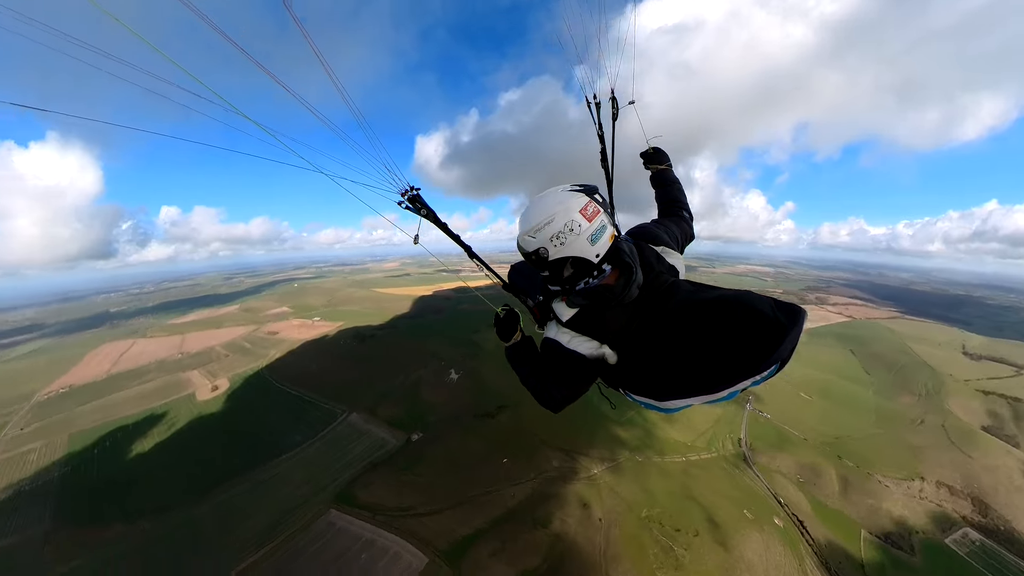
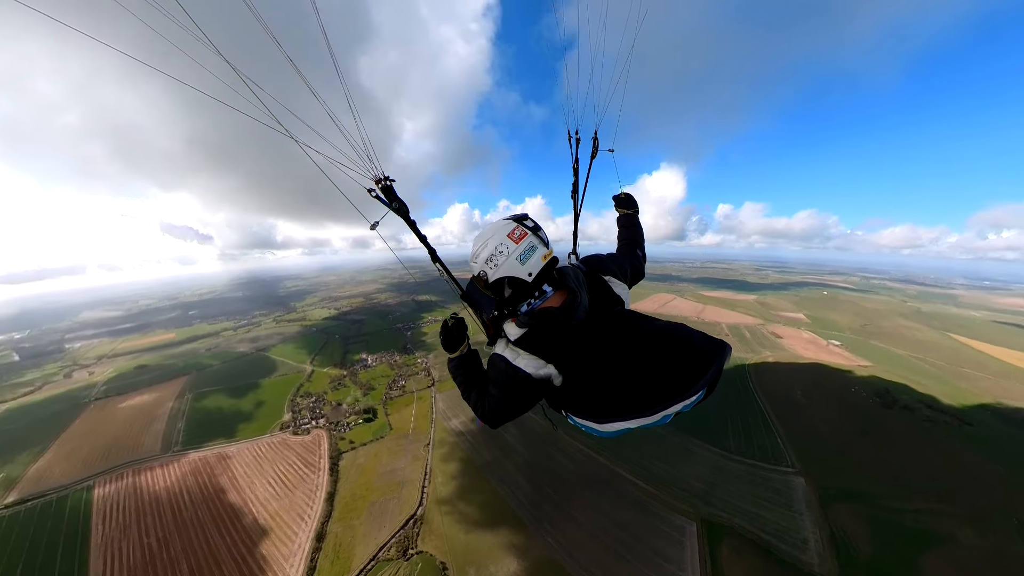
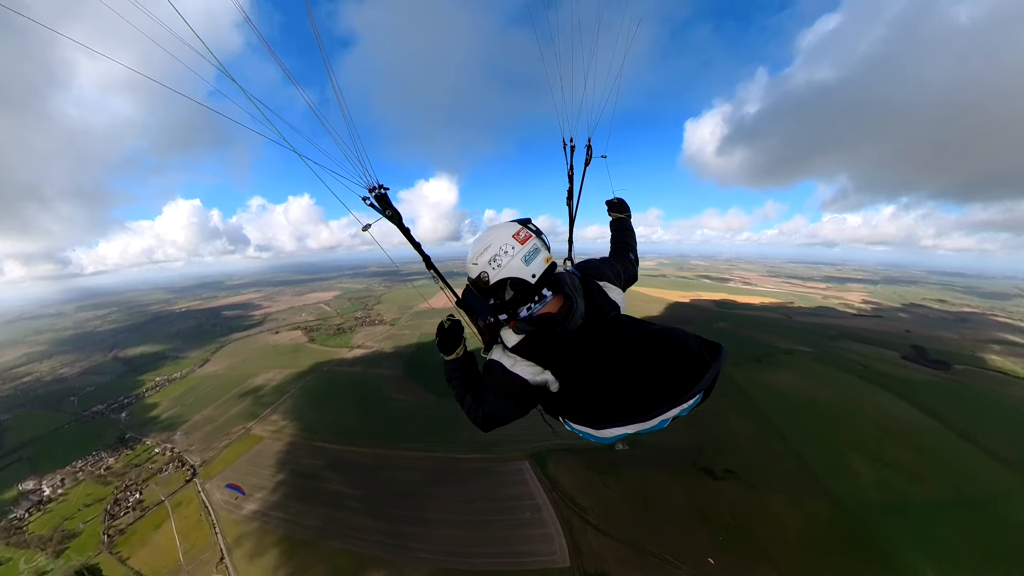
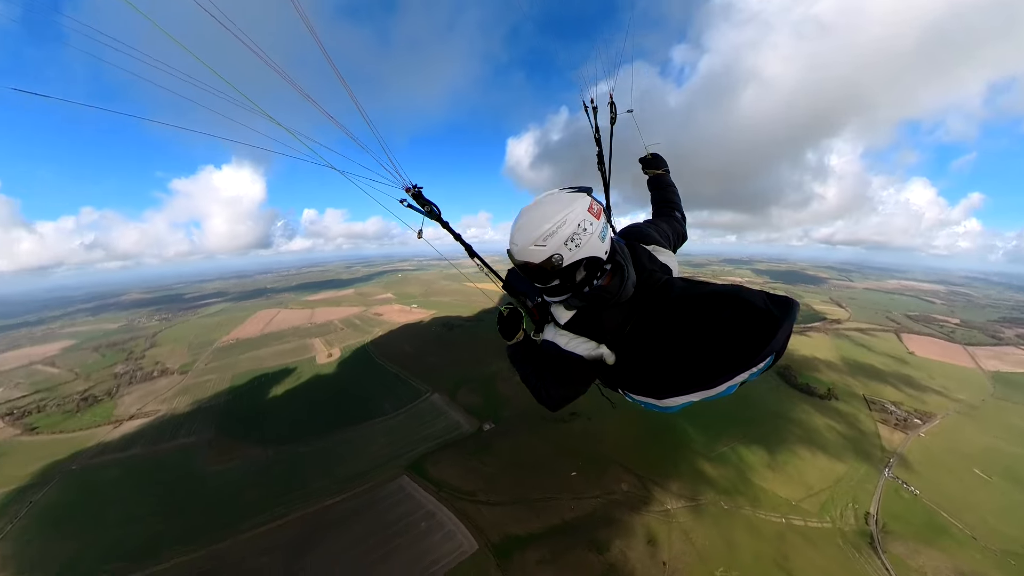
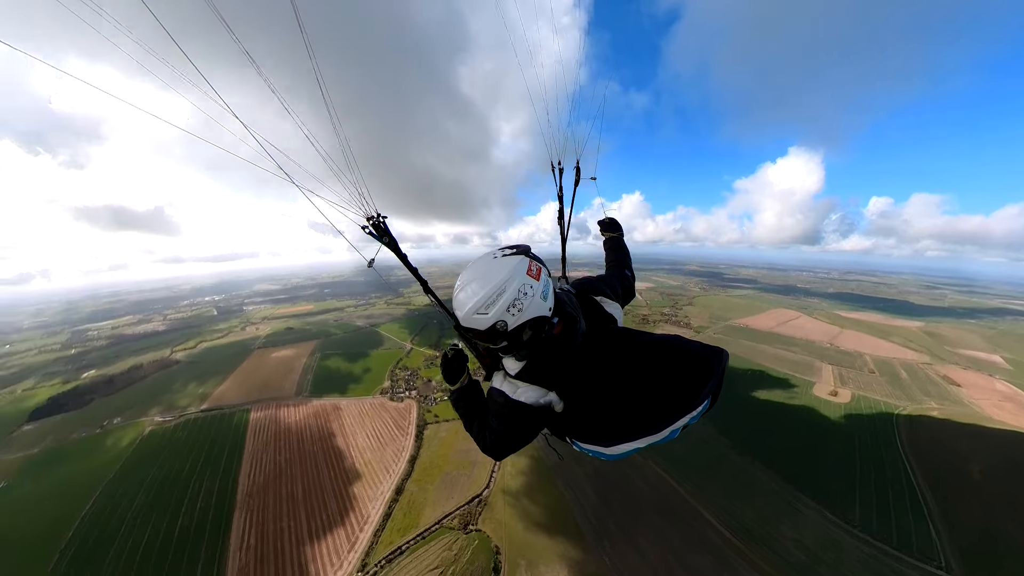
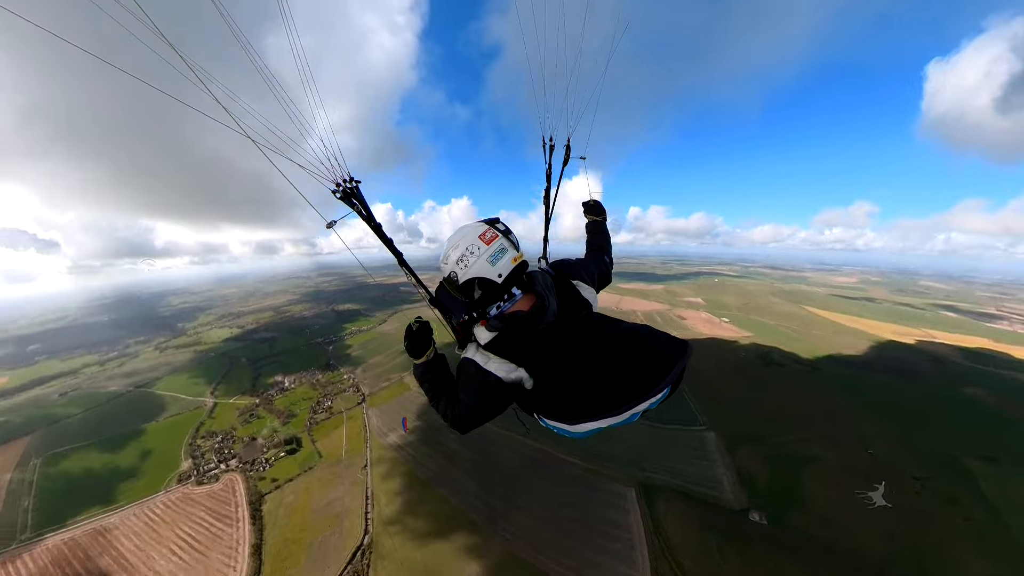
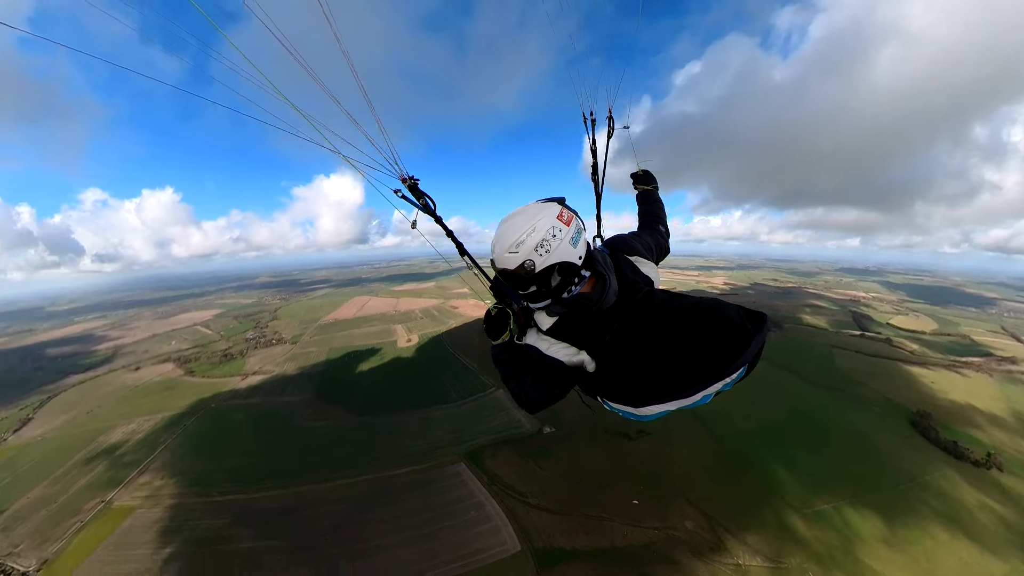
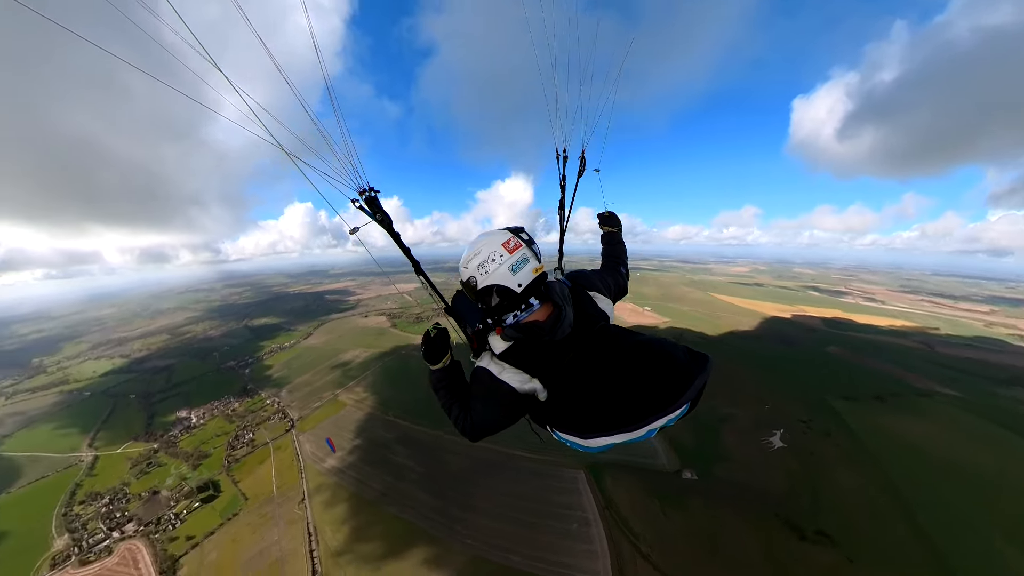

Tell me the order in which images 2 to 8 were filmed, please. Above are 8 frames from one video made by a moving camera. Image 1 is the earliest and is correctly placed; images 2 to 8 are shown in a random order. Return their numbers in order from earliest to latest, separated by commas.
4, 7, 3, 8, 6, 2, 5
